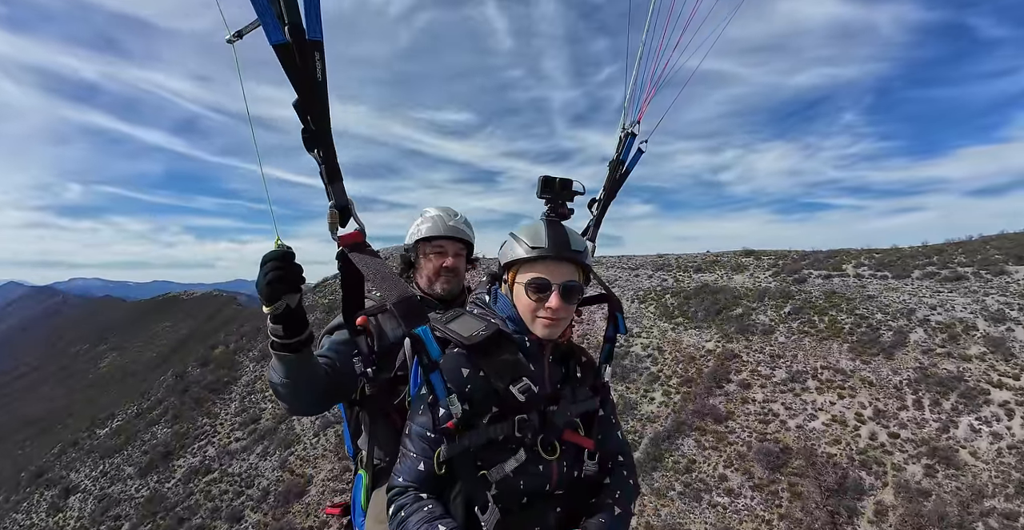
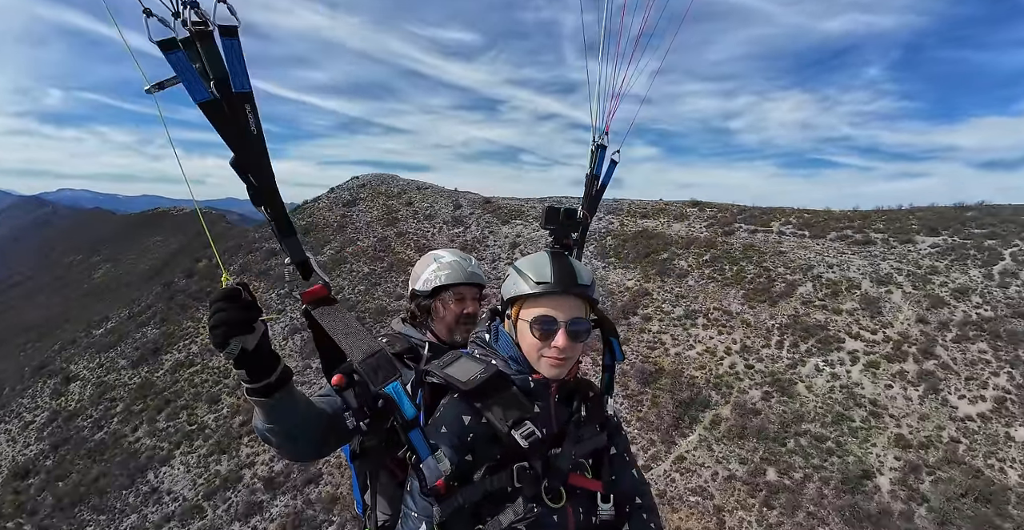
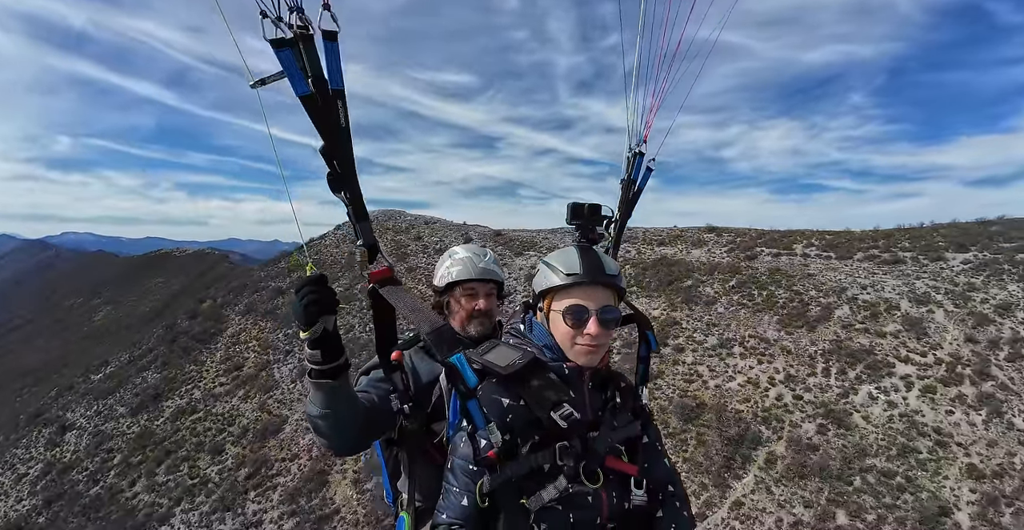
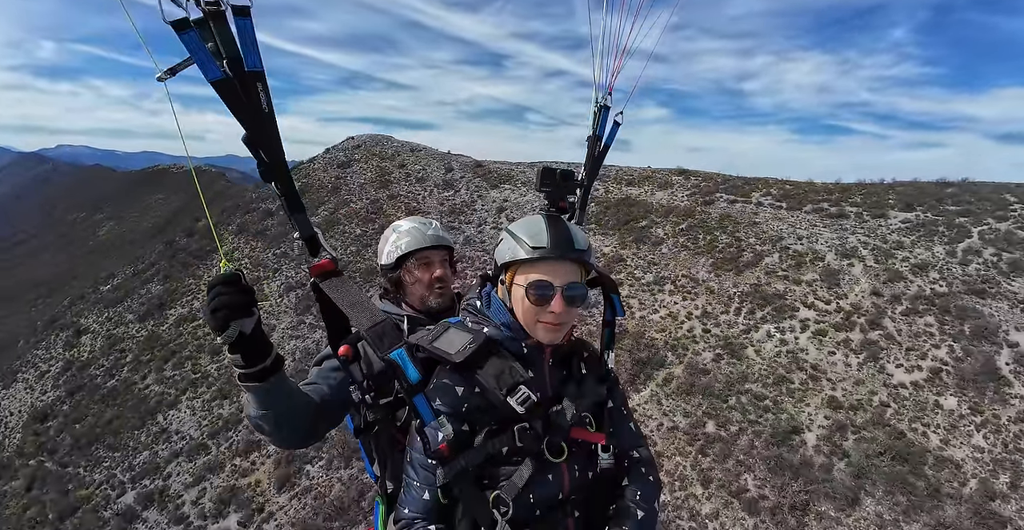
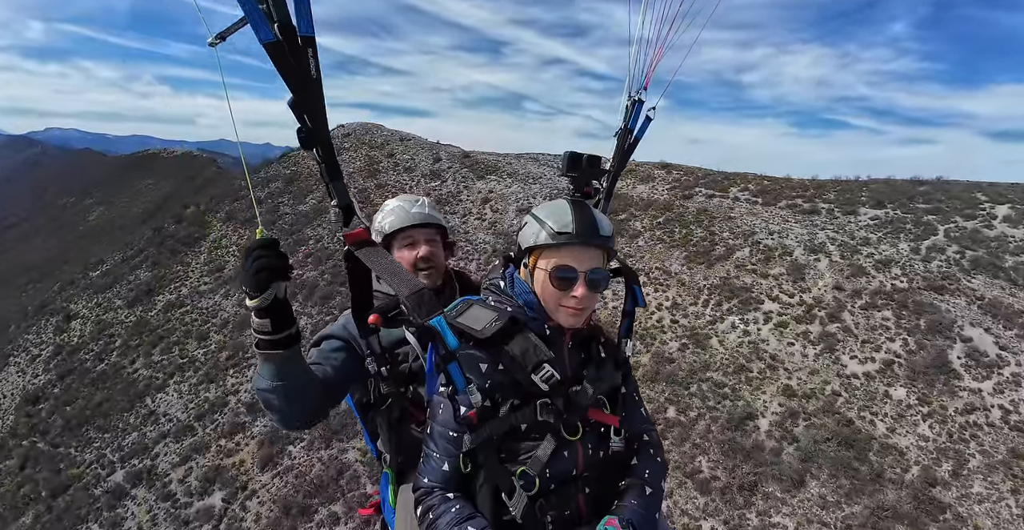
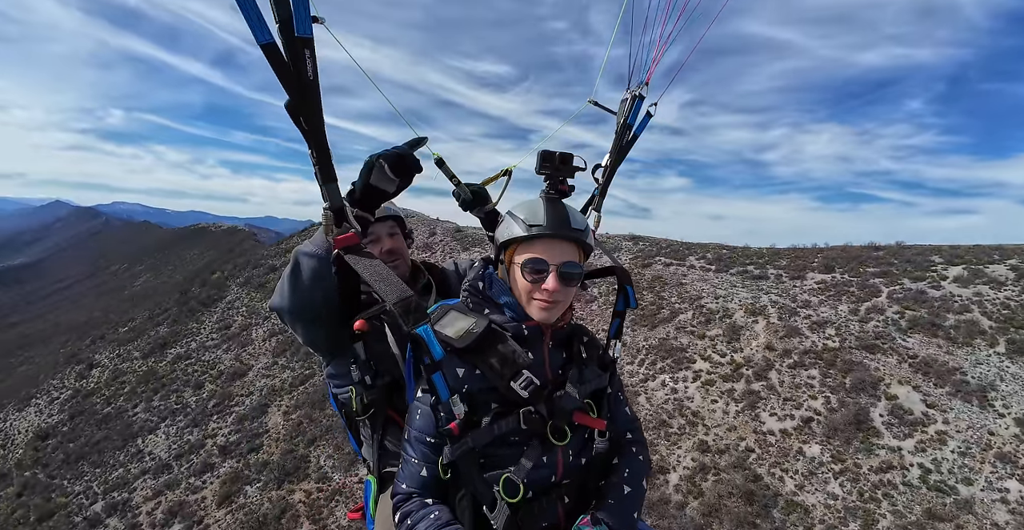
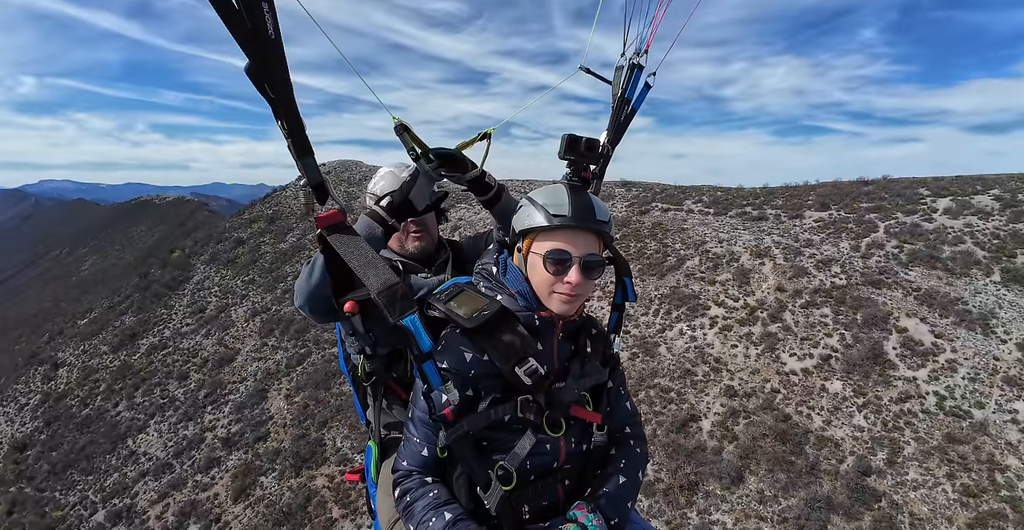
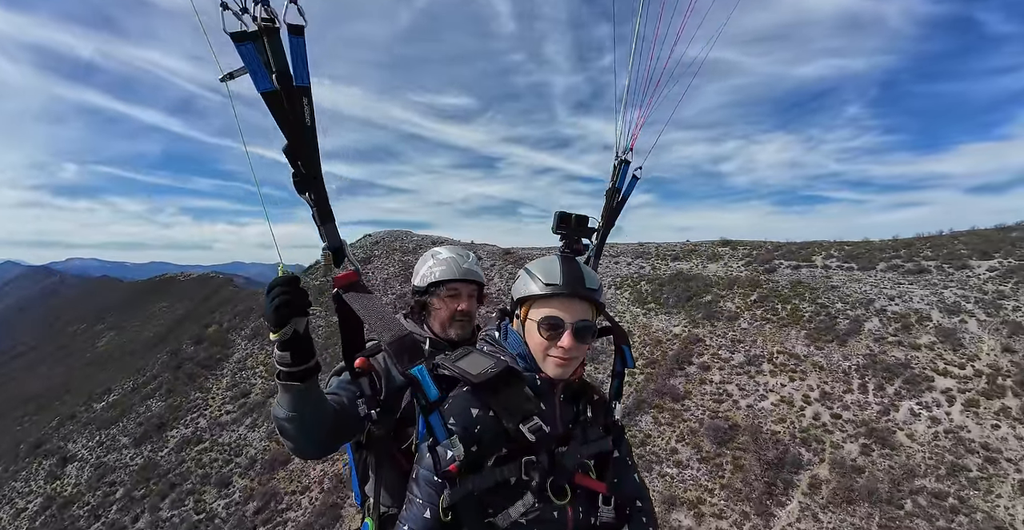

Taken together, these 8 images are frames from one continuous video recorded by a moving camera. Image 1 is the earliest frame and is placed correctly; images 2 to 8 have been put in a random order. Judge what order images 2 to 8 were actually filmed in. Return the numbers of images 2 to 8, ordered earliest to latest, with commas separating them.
8, 3, 2, 4, 5, 7, 6
